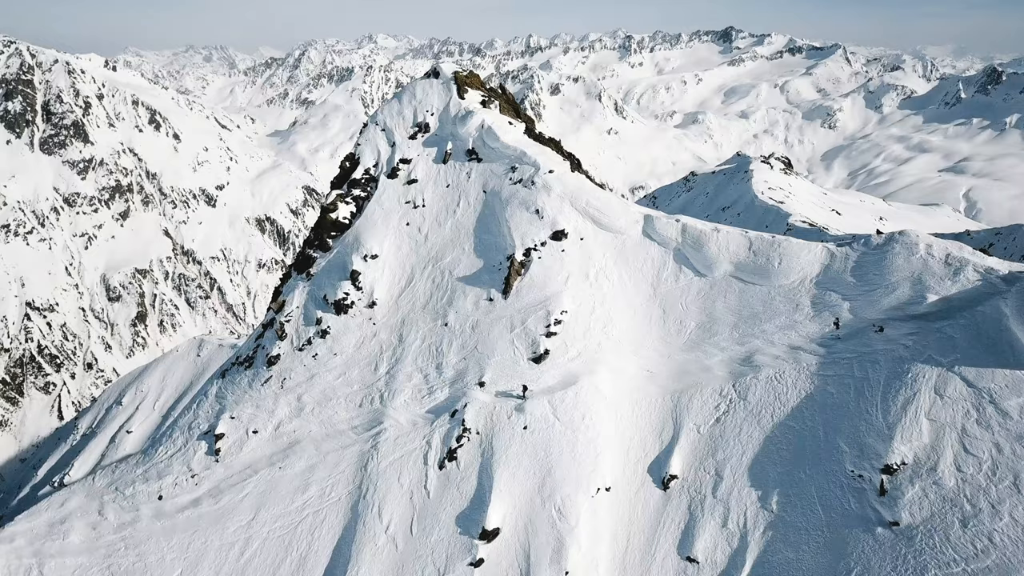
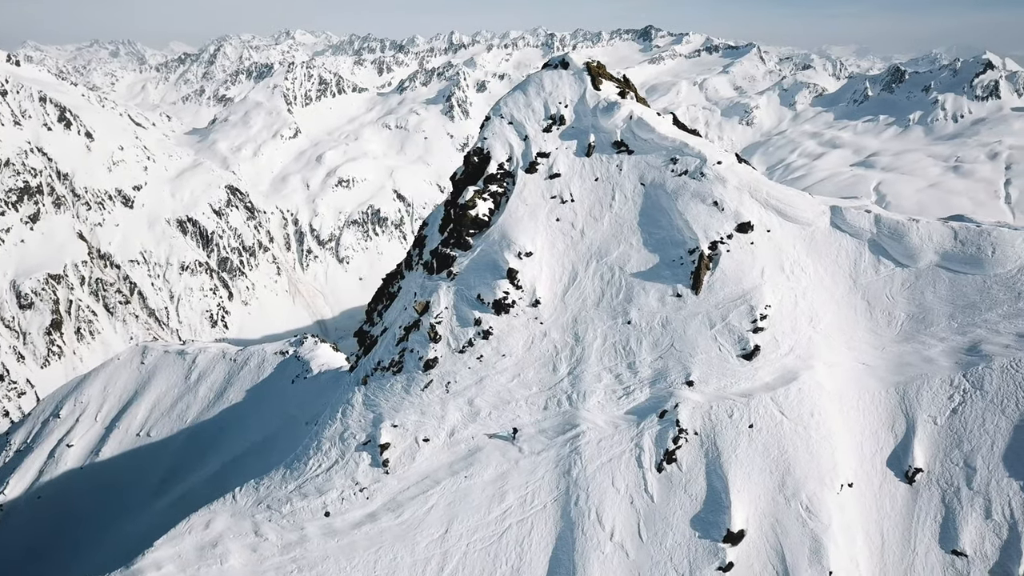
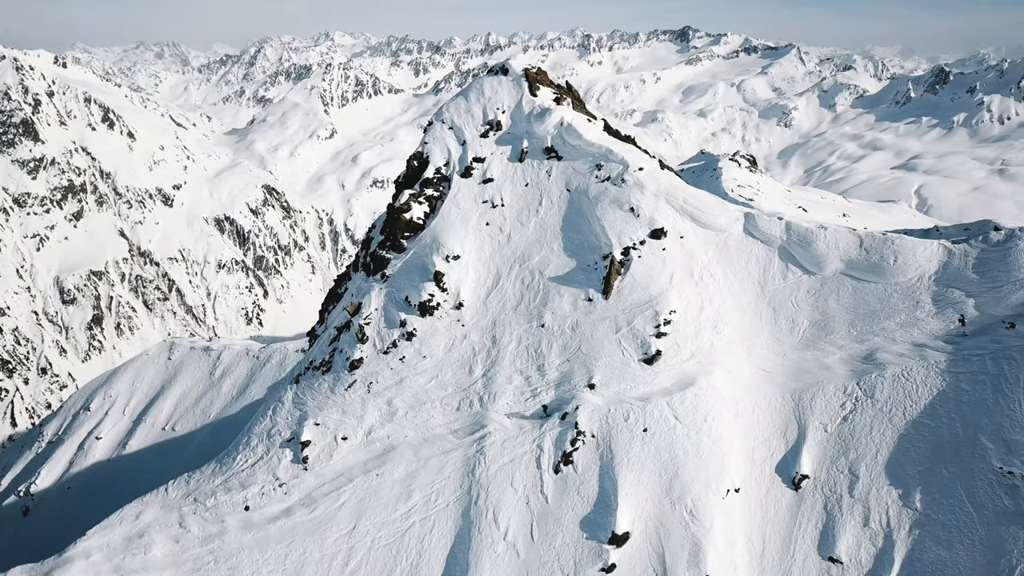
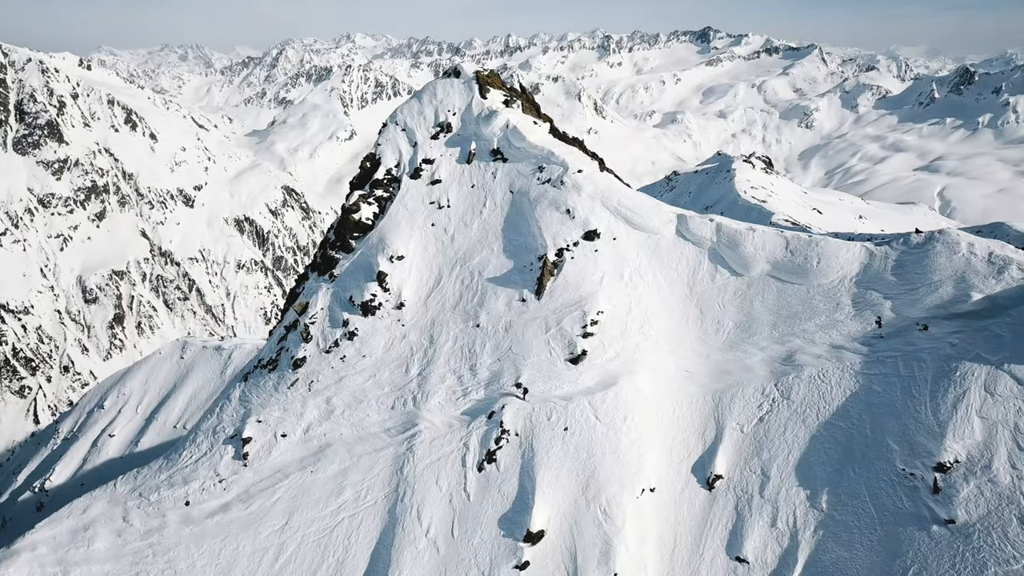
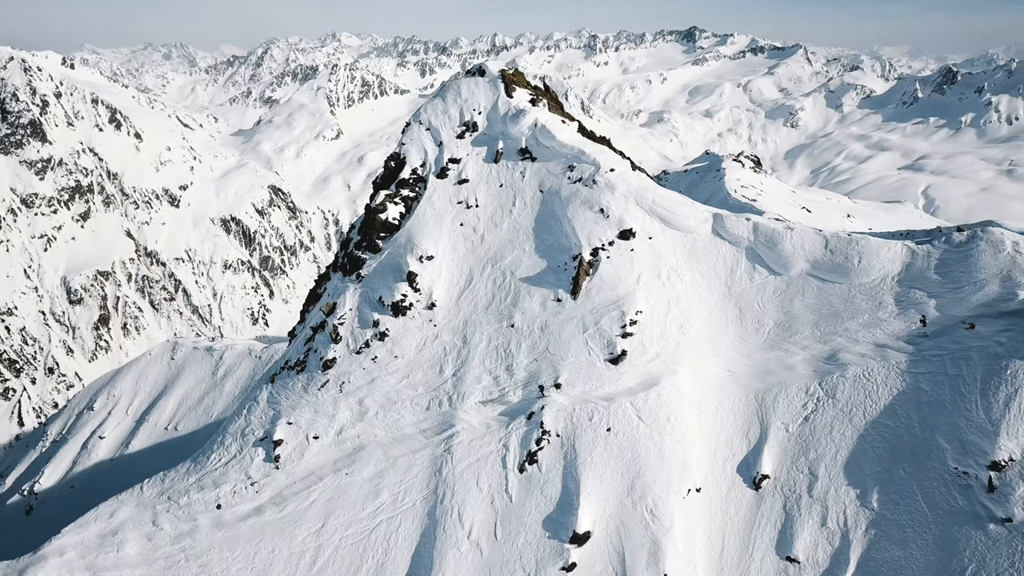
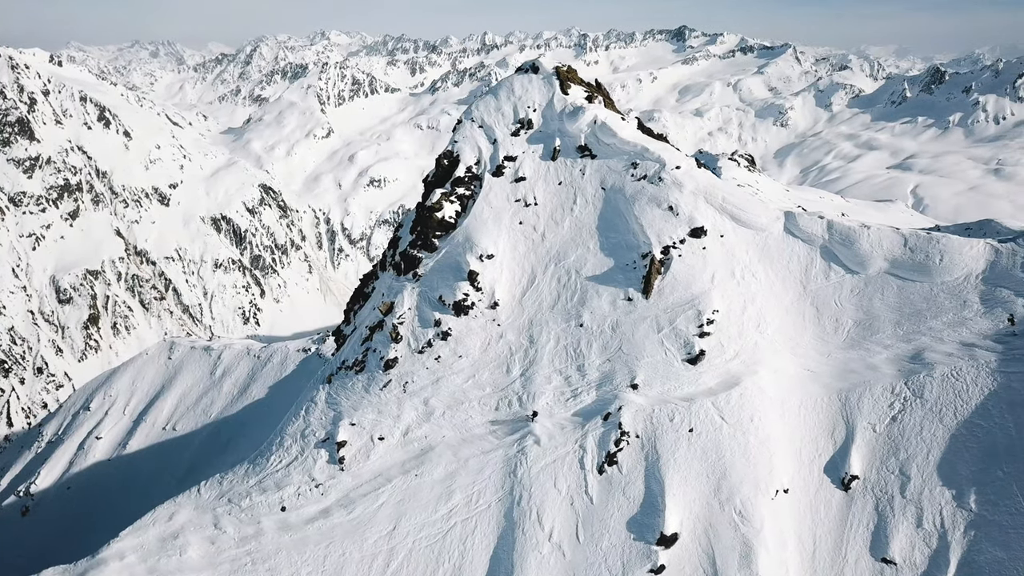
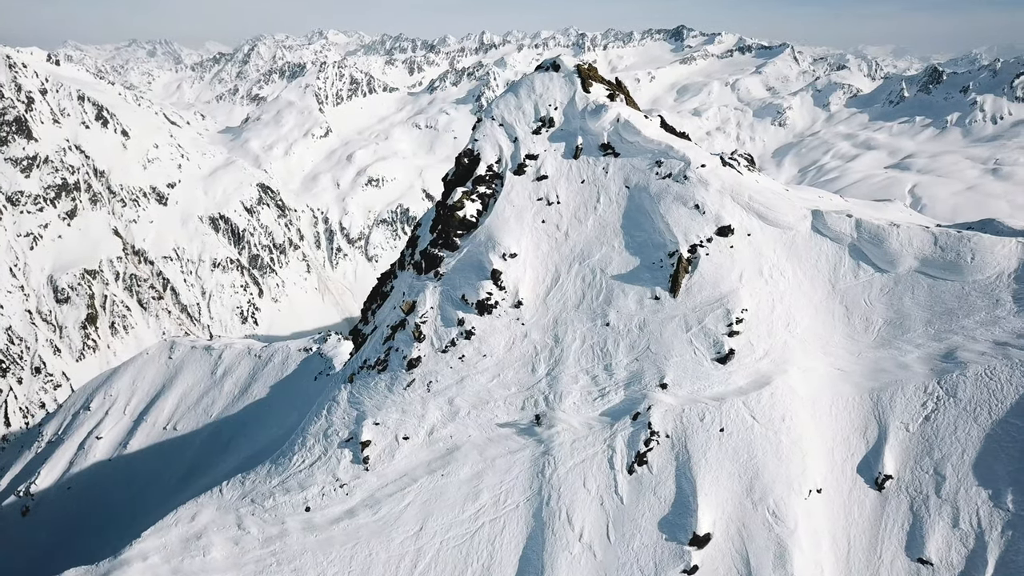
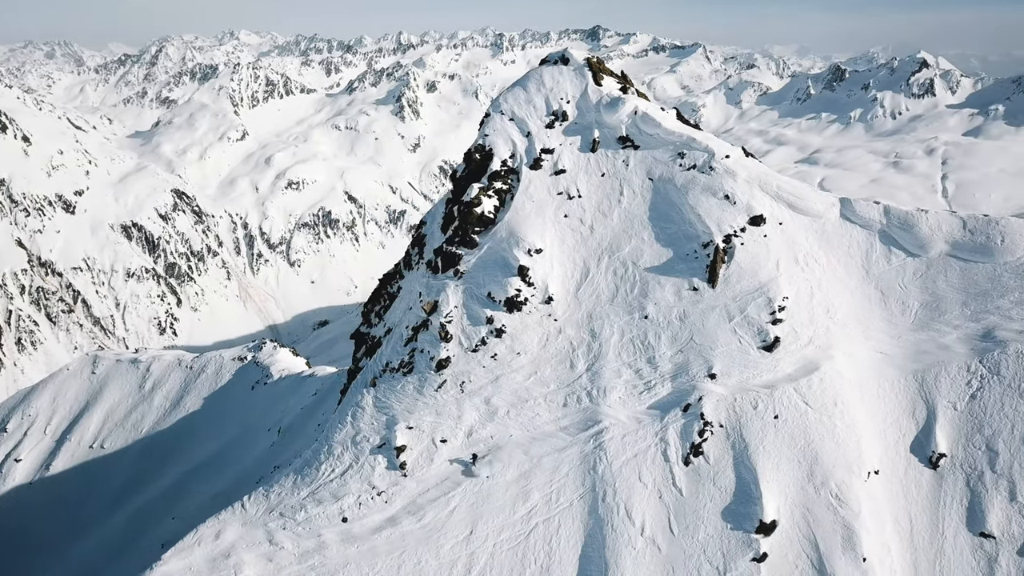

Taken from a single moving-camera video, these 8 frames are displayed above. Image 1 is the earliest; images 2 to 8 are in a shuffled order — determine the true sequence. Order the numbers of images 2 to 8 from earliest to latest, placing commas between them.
4, 5, 3, 6, 7, 2, 8
